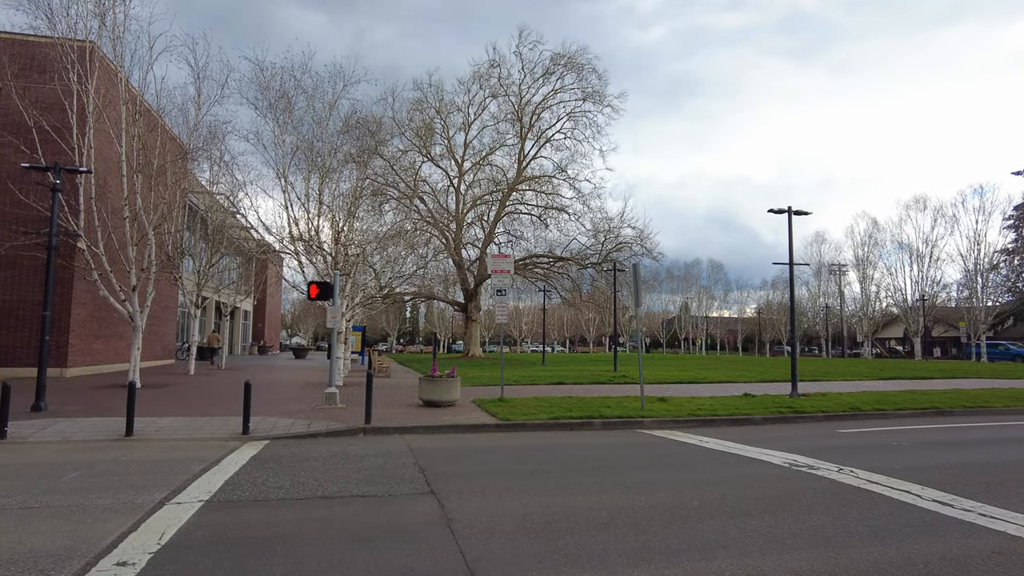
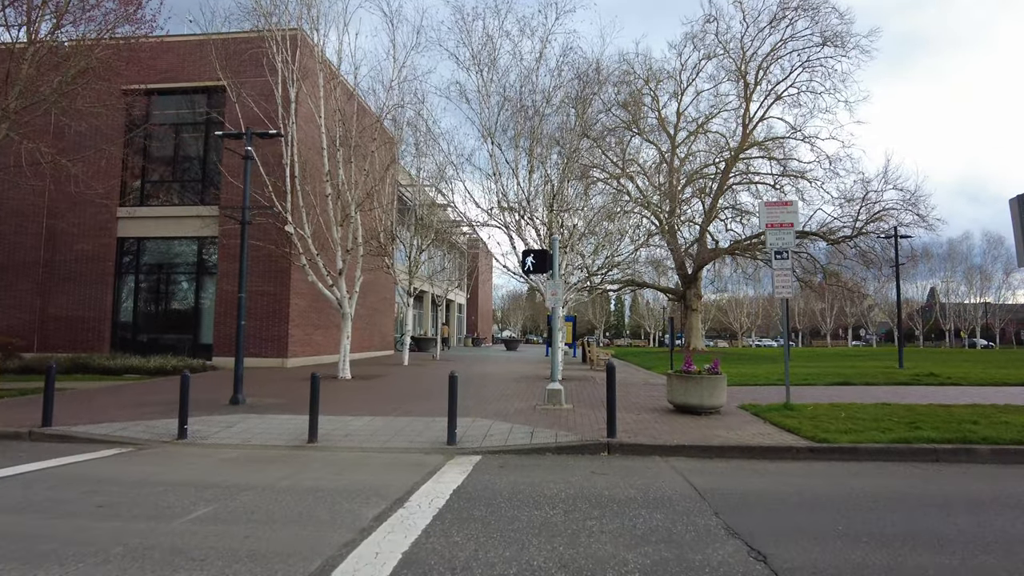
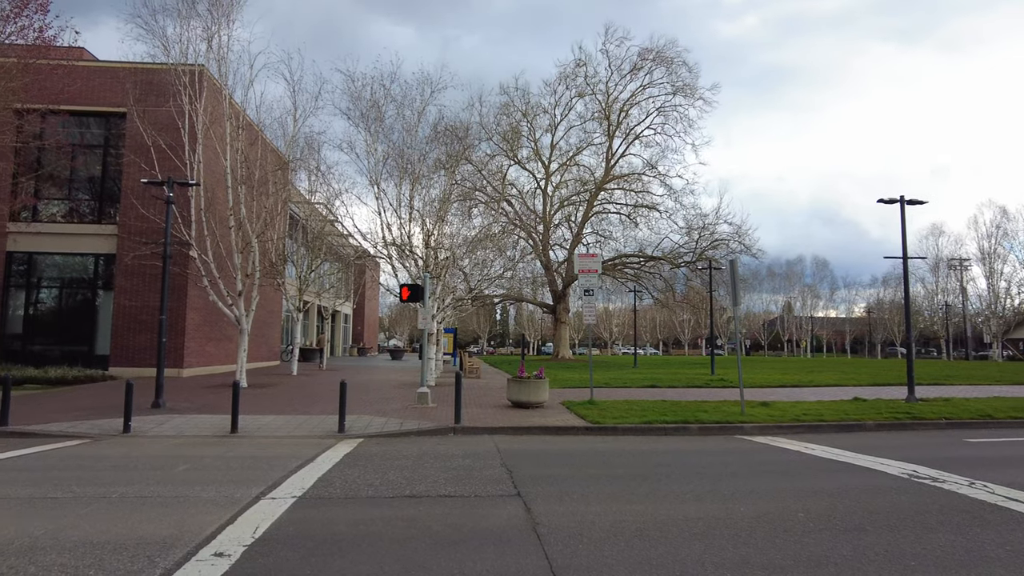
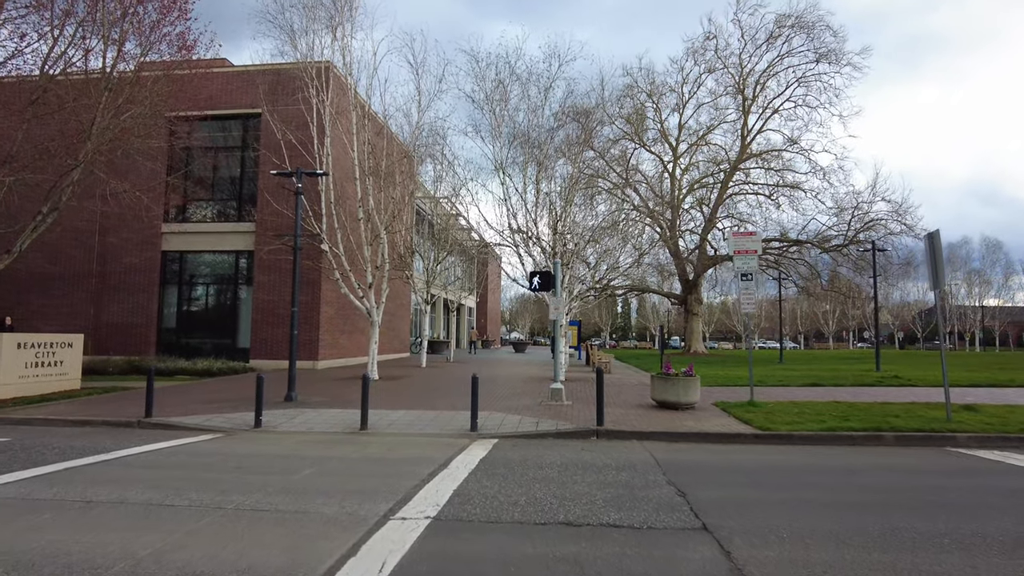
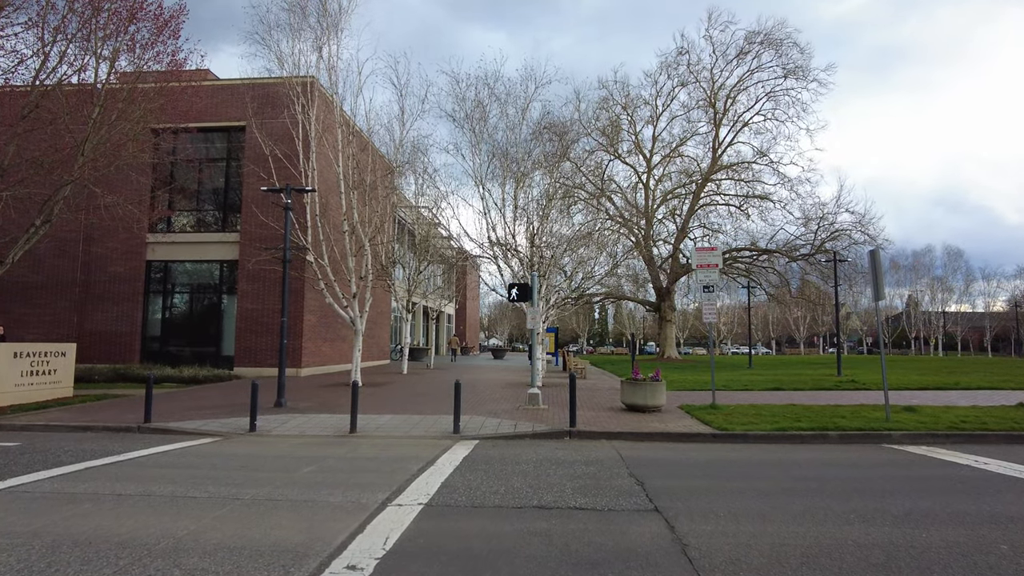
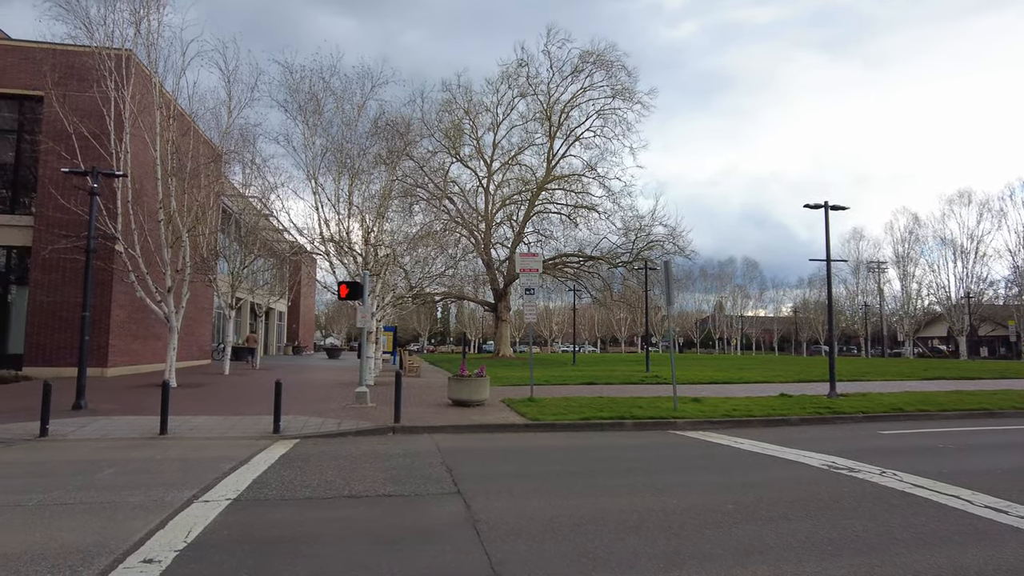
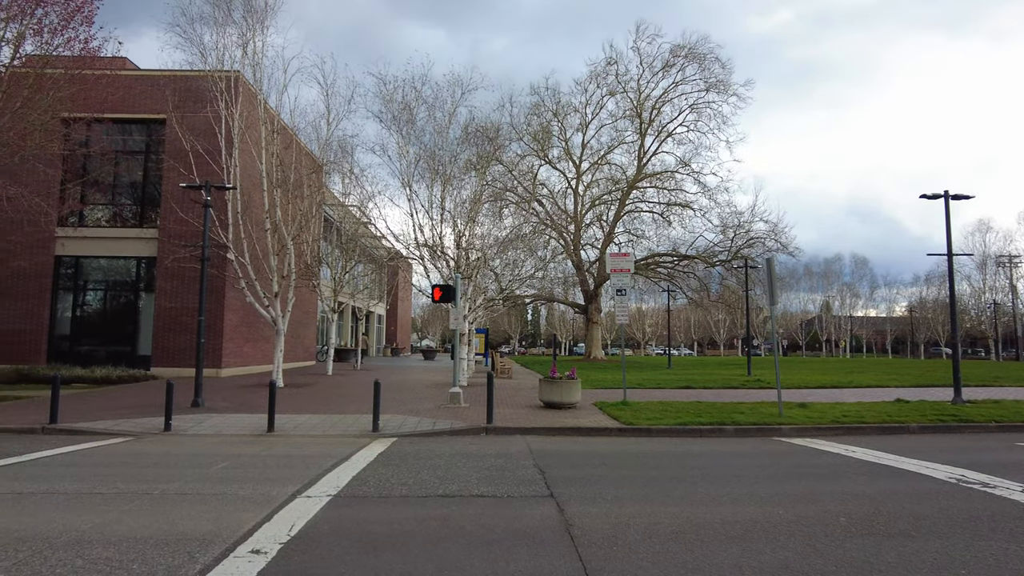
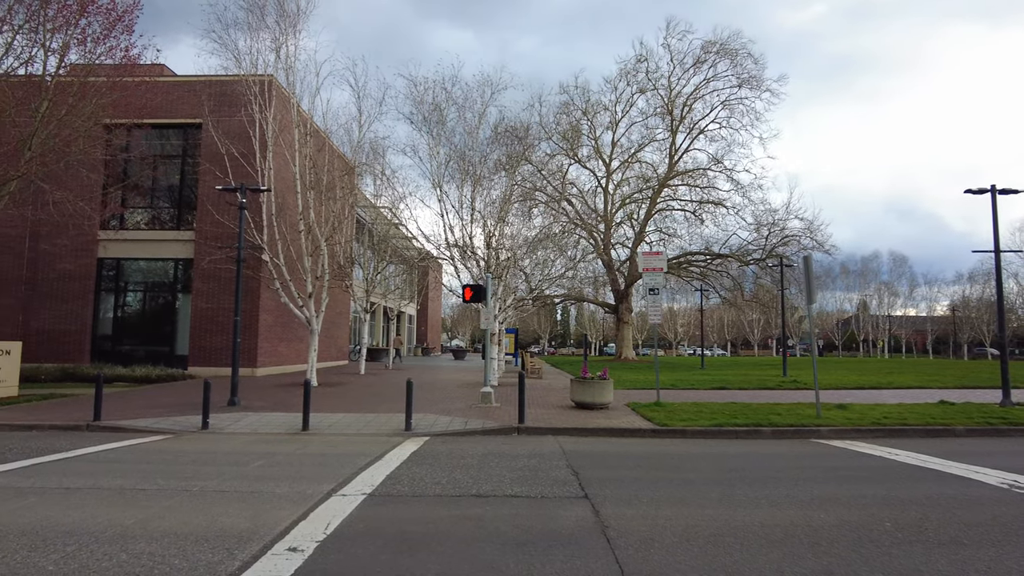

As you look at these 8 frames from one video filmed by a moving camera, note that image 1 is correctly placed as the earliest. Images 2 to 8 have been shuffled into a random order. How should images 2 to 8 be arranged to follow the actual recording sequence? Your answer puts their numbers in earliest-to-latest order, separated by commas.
6, 3, 7, 8, 5, 4, 2
